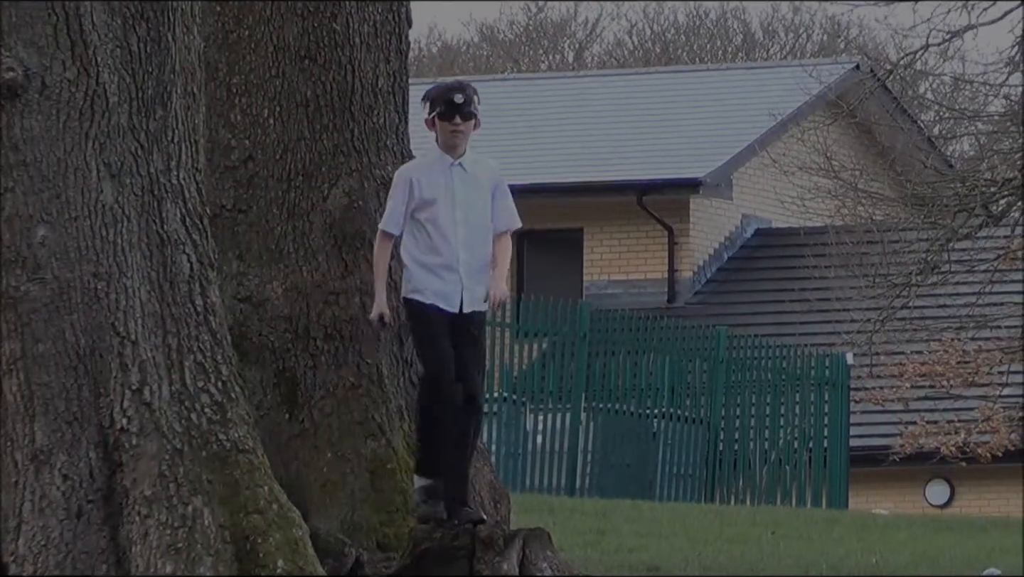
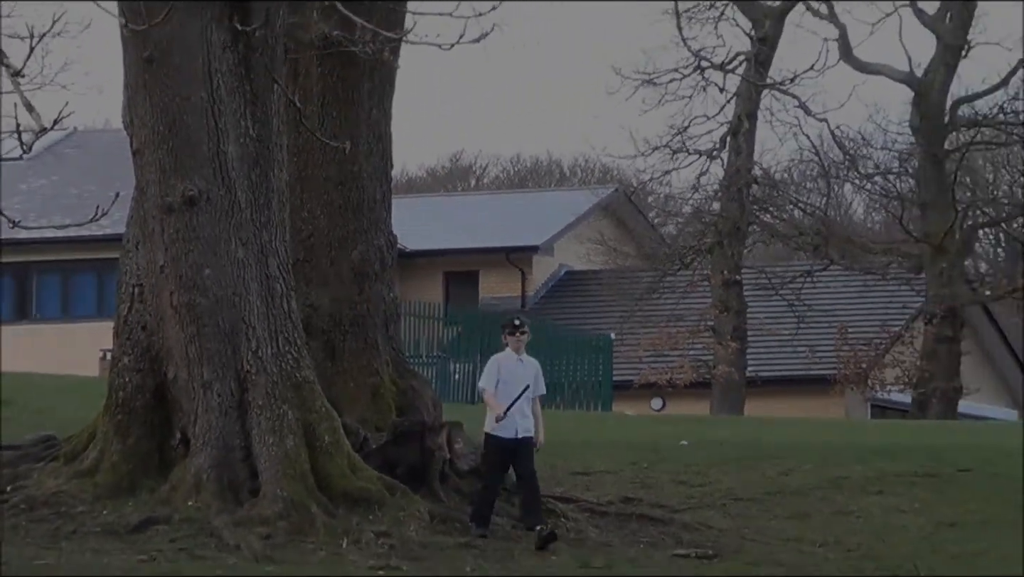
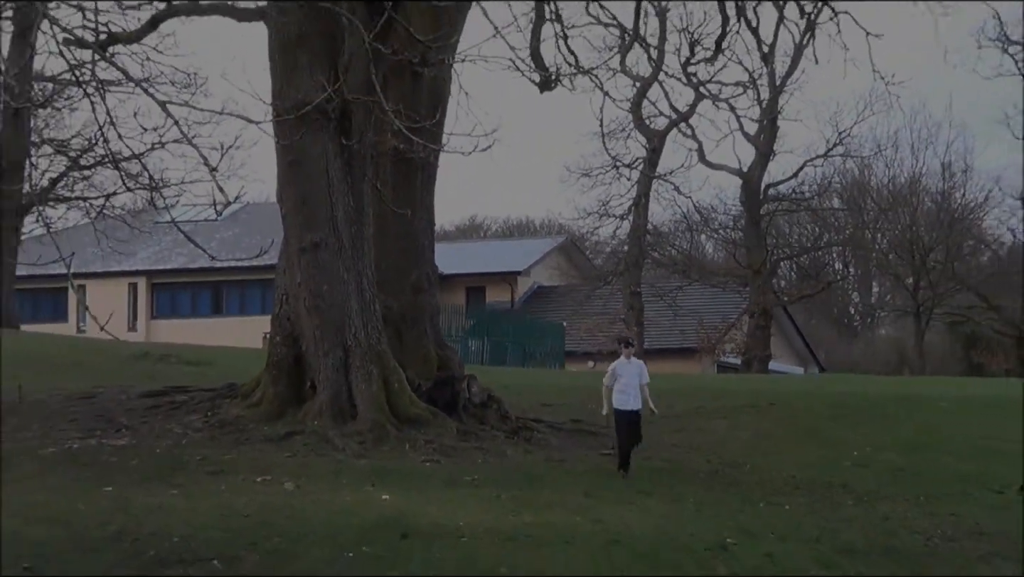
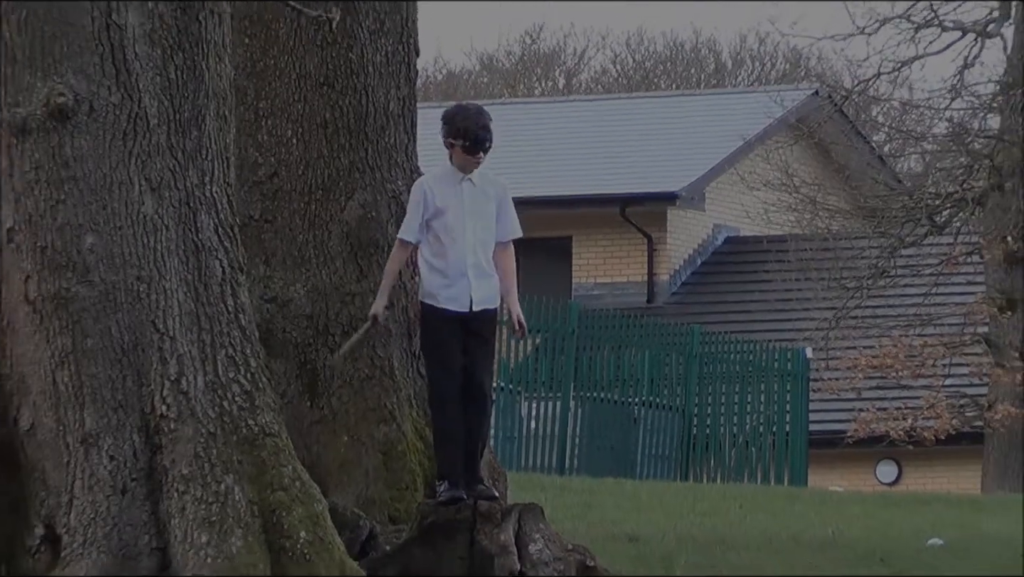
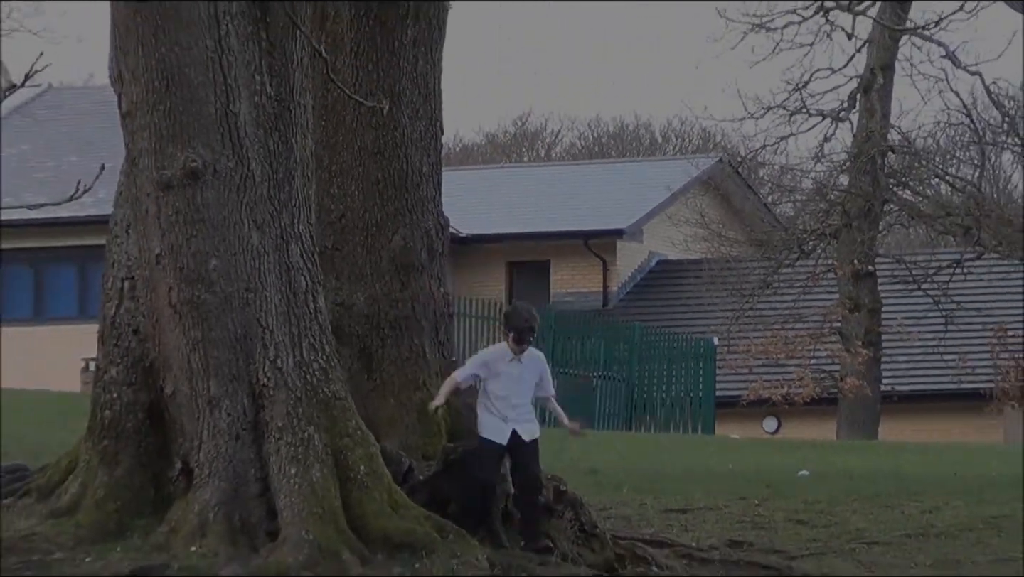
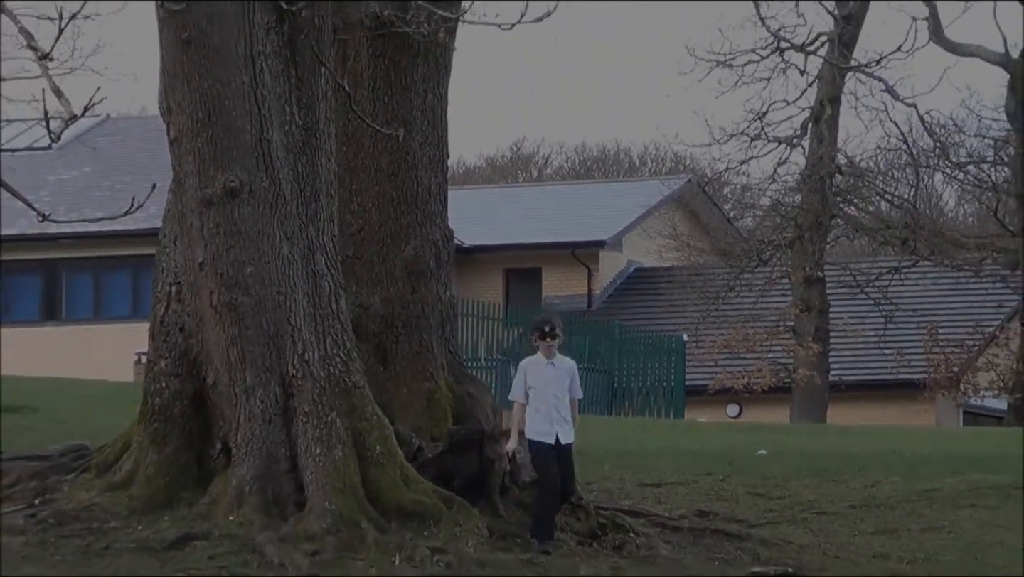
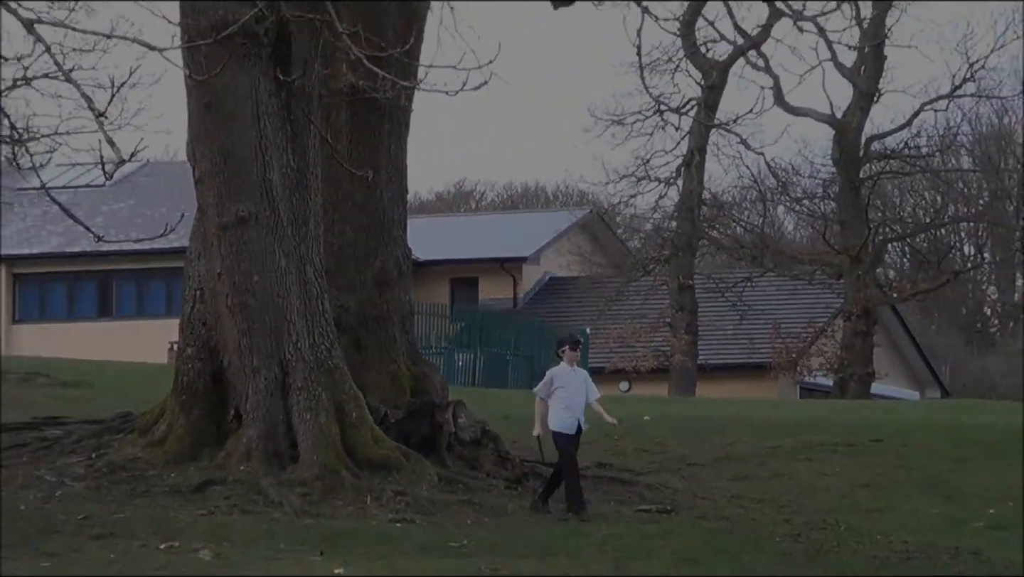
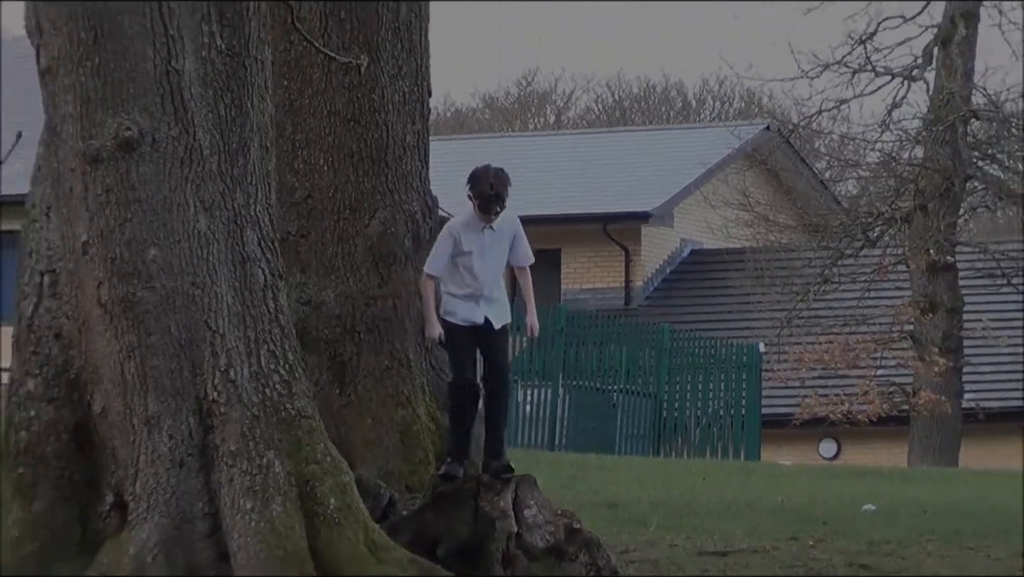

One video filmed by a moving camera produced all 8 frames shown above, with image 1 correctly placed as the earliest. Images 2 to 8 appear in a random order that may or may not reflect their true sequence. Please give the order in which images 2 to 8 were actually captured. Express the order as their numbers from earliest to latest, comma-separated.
4, 8, 5, 6, 2, 7, 3
